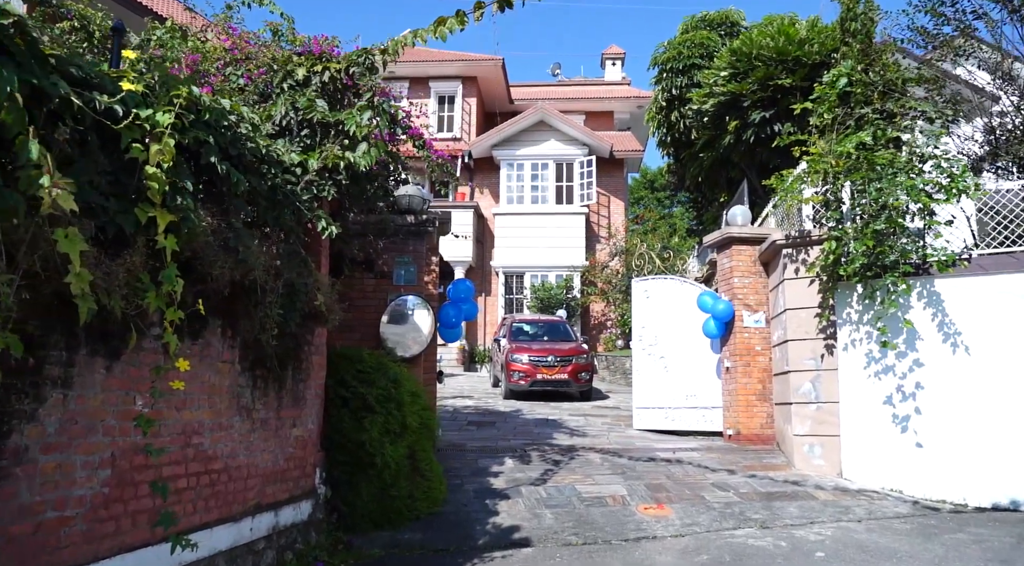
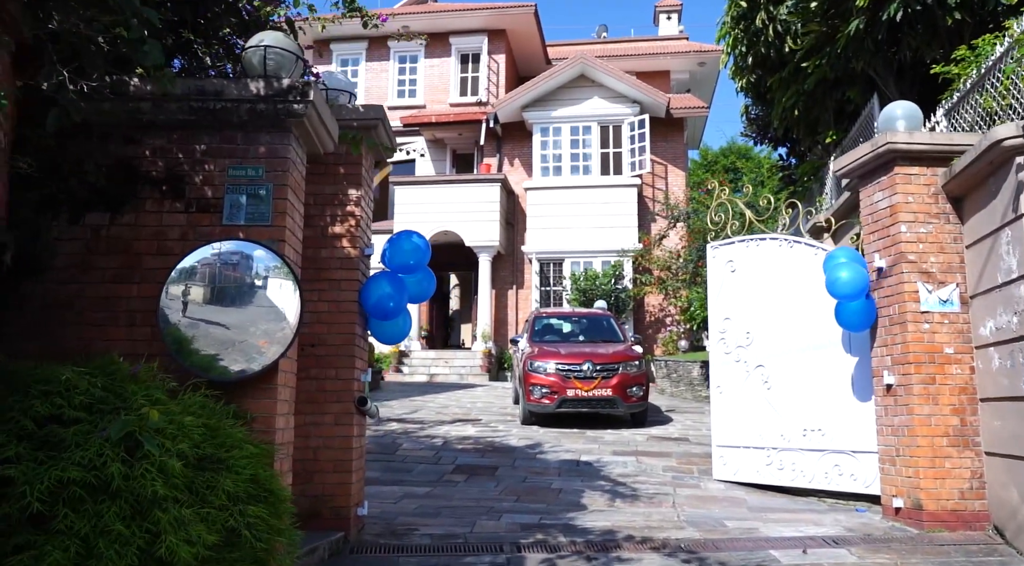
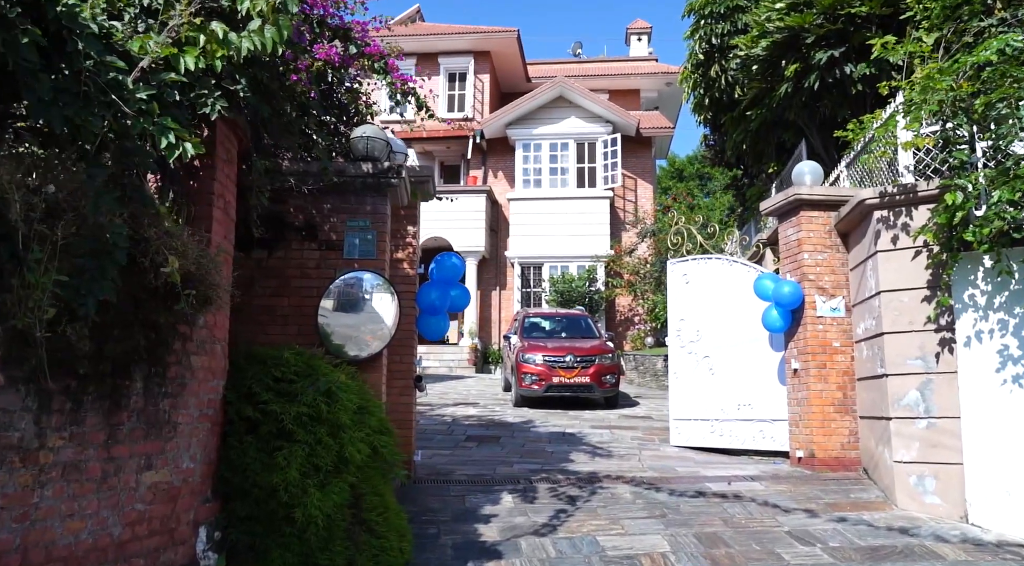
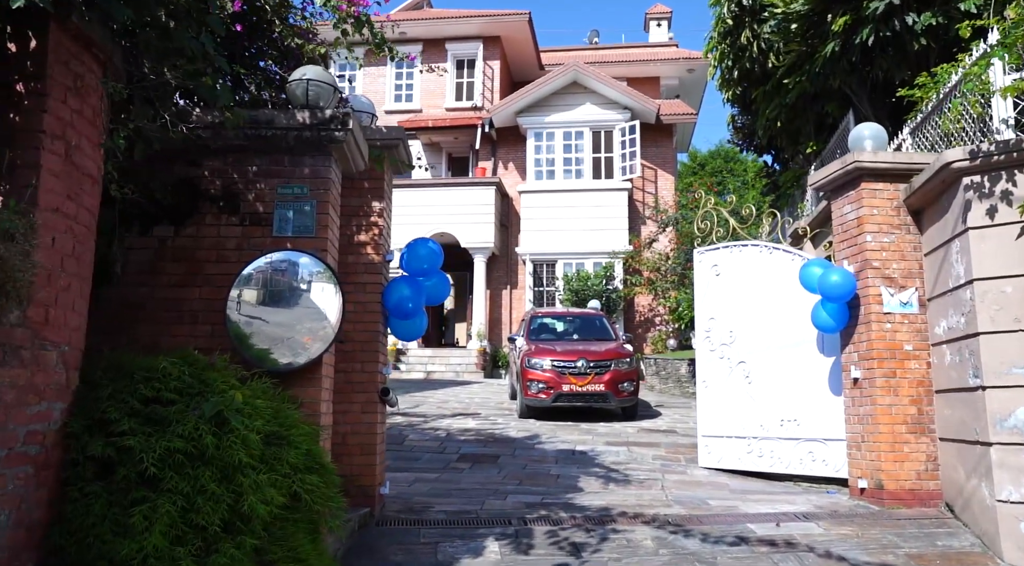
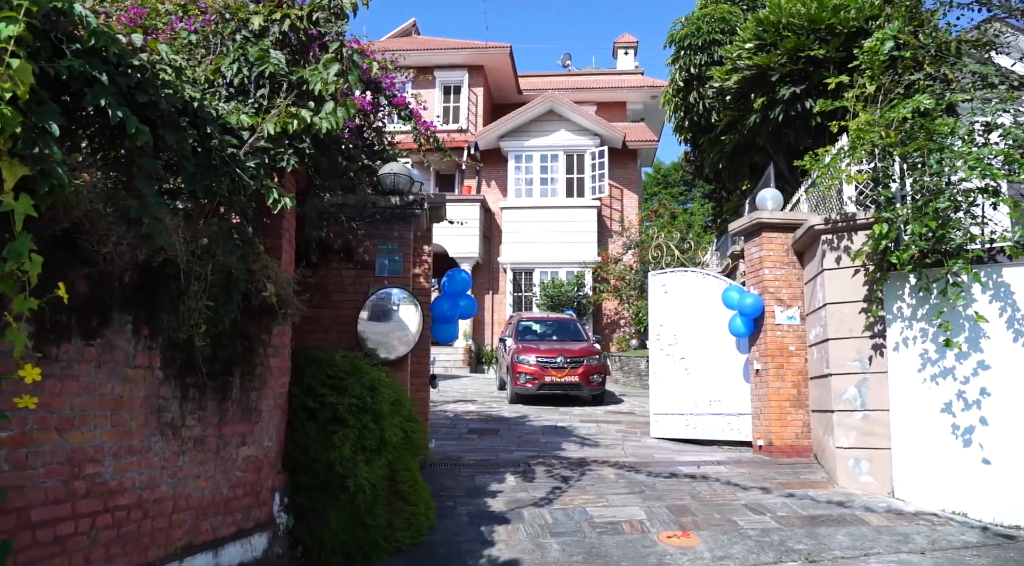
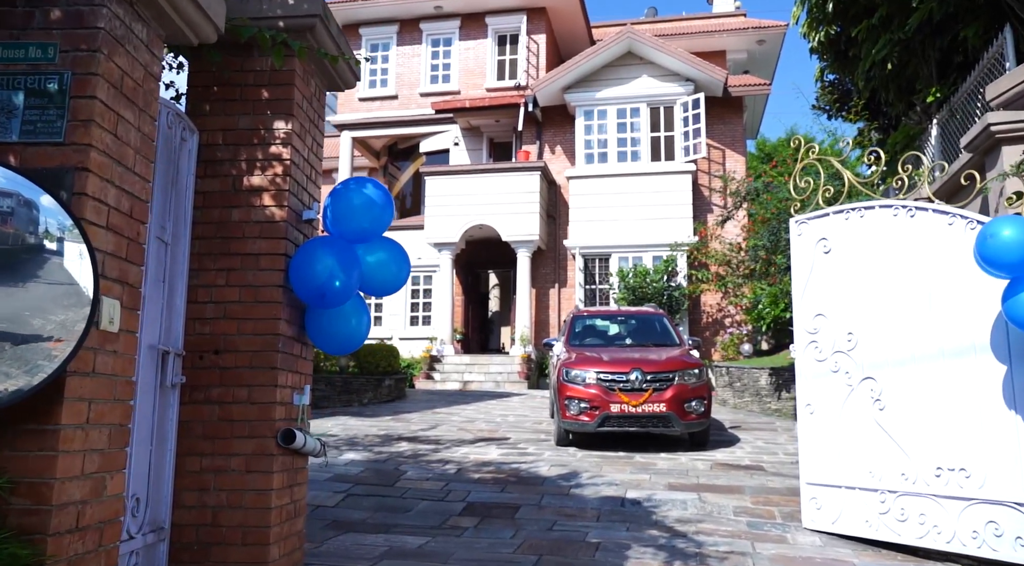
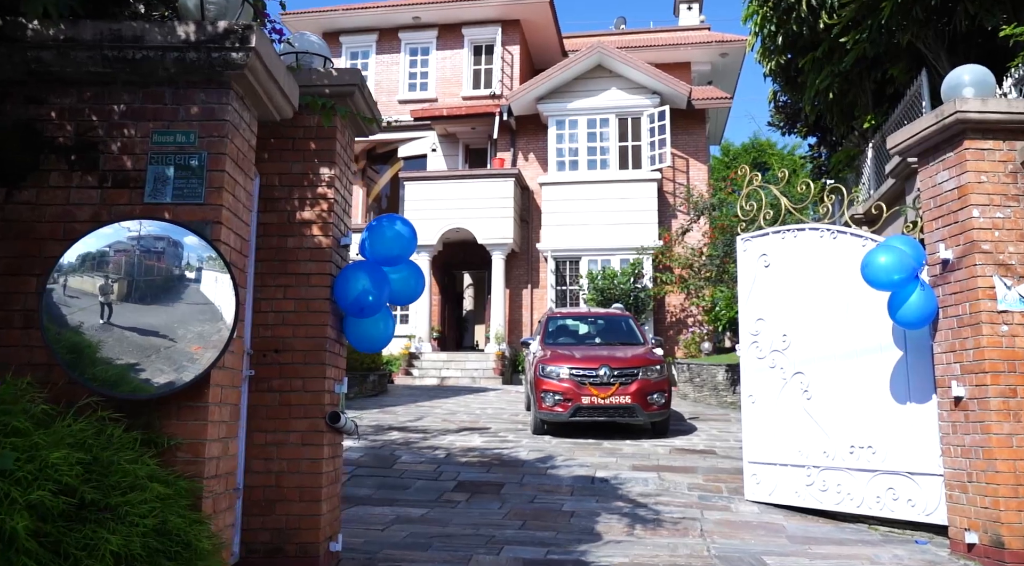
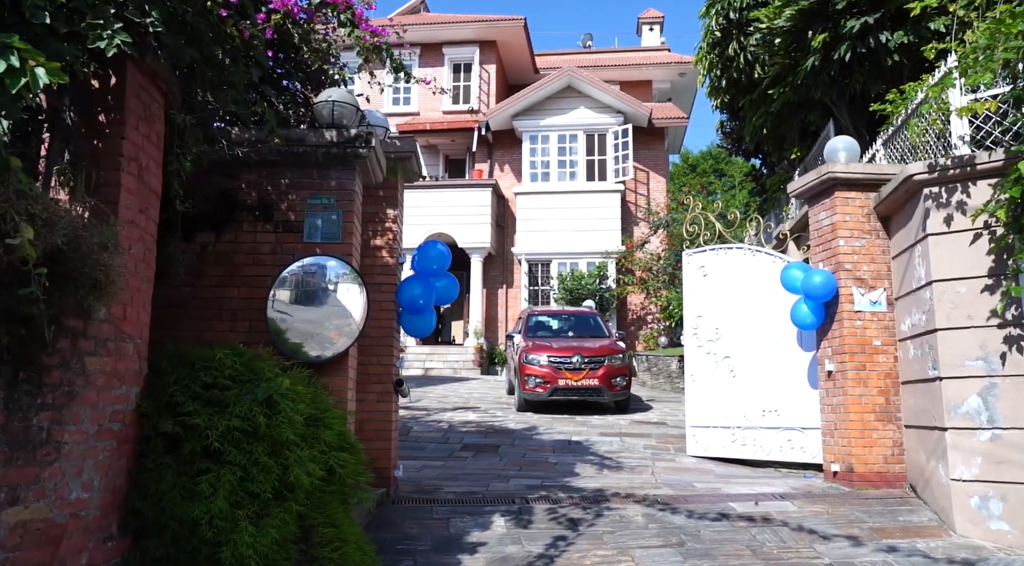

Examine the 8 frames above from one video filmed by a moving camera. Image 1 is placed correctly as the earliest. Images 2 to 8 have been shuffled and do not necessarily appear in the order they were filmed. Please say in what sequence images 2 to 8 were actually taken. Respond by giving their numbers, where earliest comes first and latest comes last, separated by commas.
5, 3, 8, 4, 2, 7, 6
